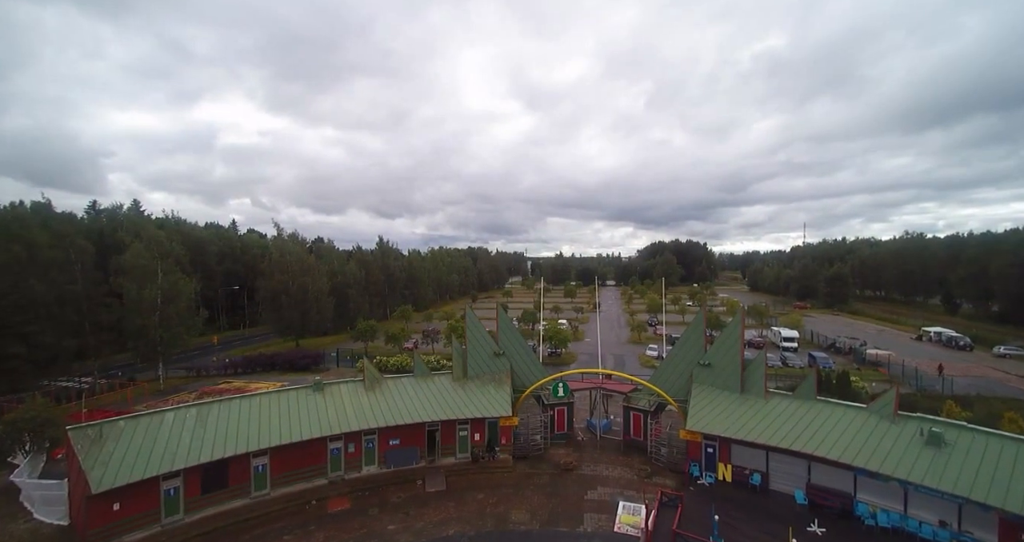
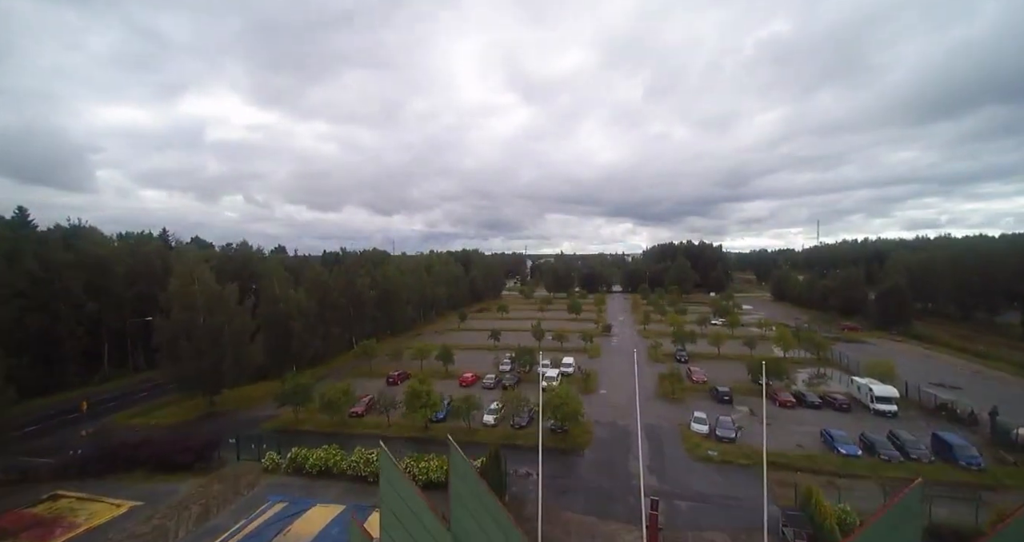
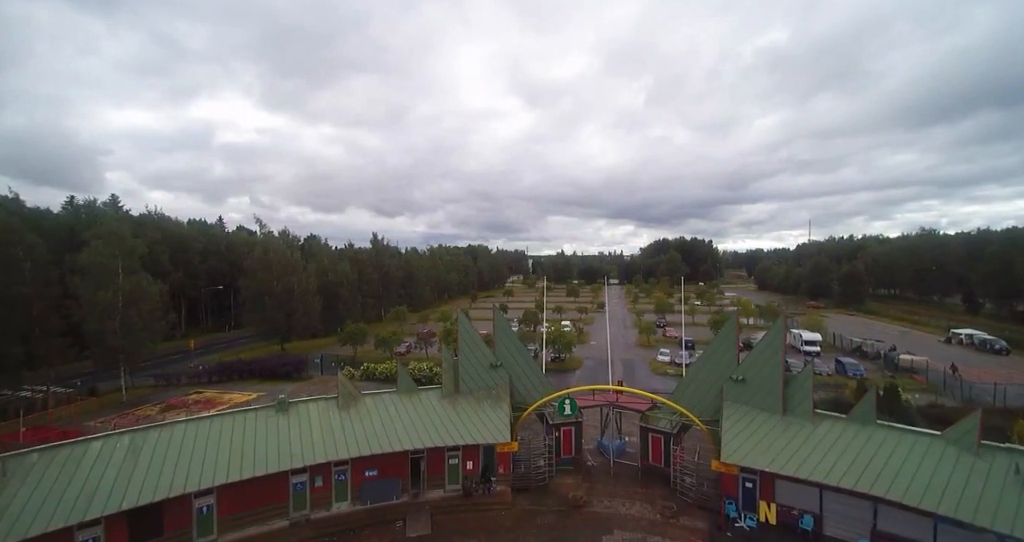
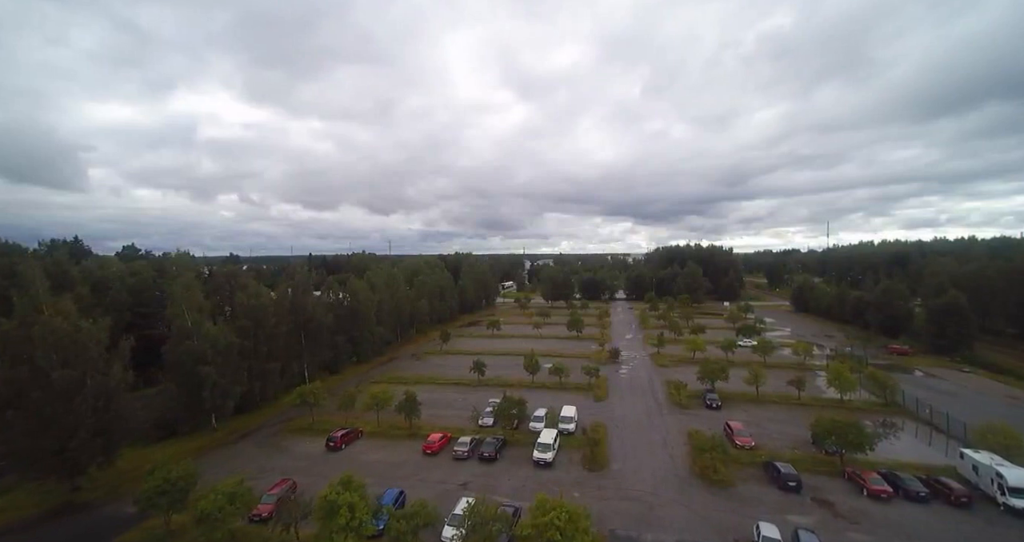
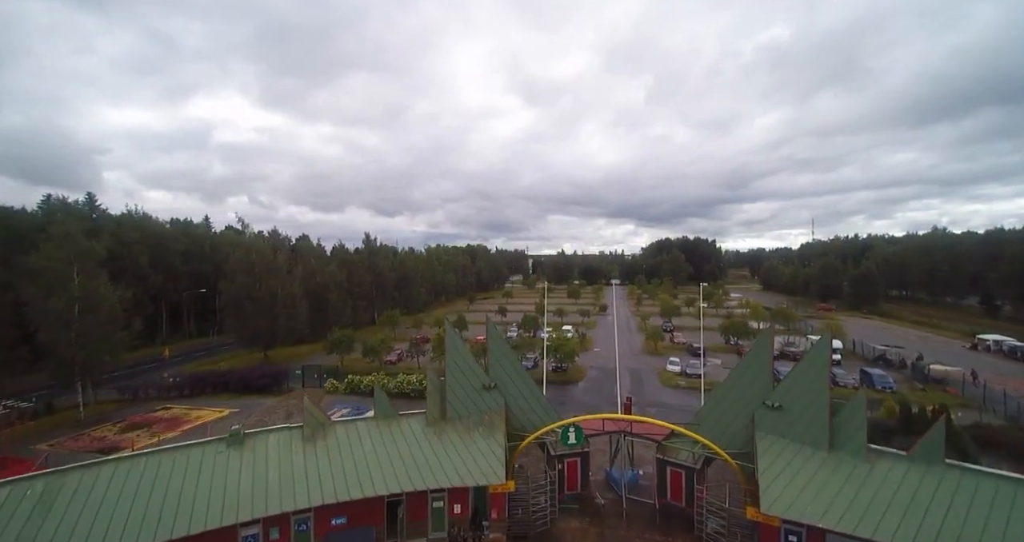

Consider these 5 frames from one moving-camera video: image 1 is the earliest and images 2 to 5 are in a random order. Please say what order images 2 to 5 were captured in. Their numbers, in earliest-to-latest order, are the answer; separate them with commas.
3, 5, 2, 4
